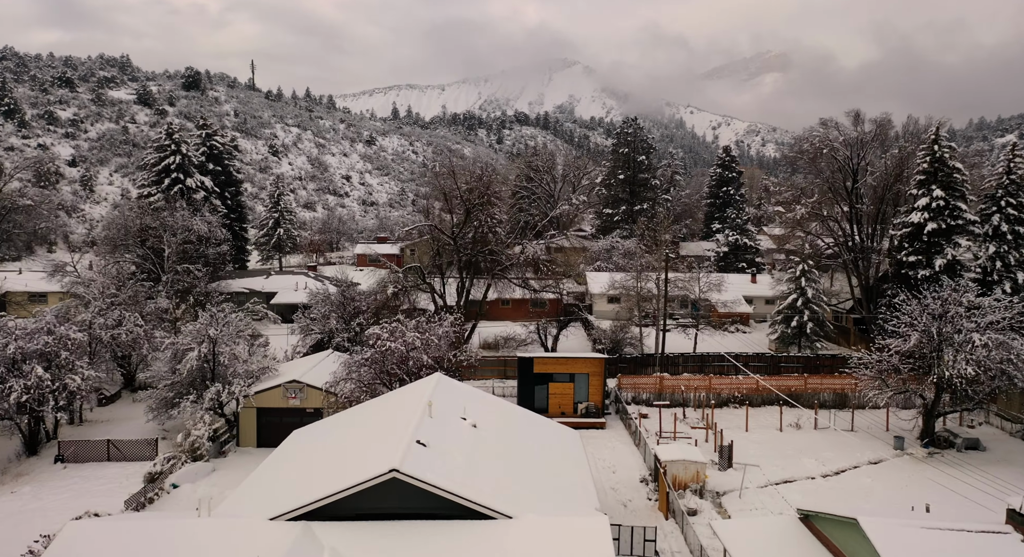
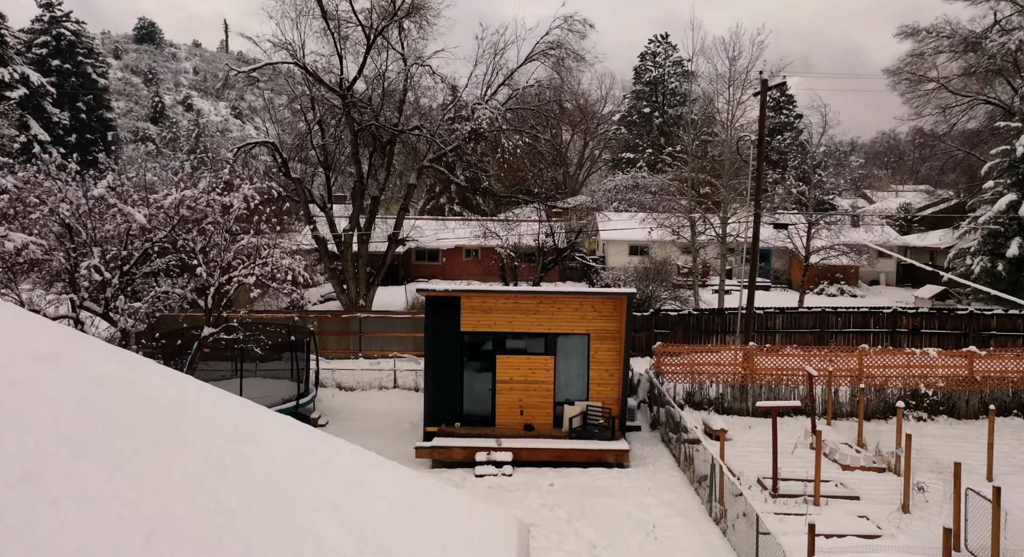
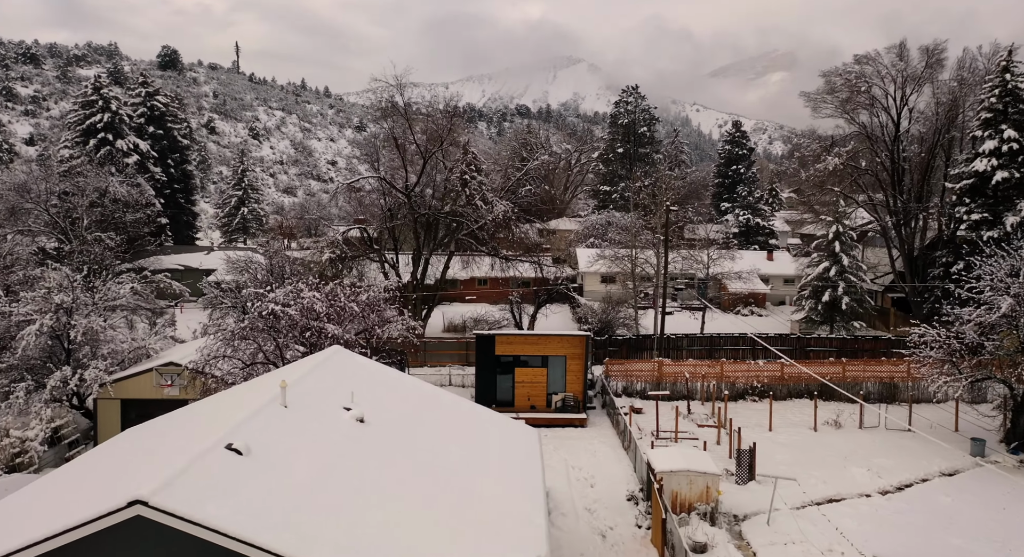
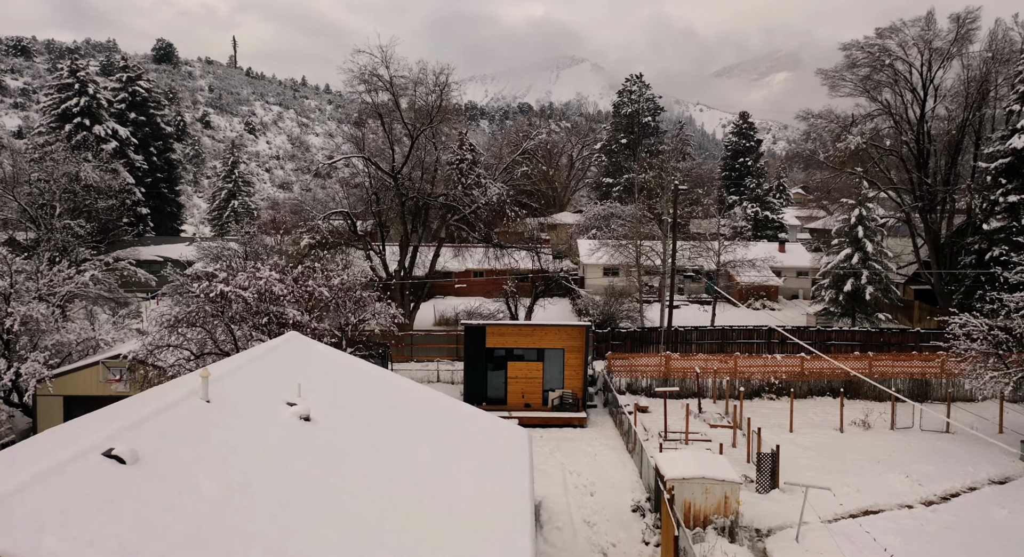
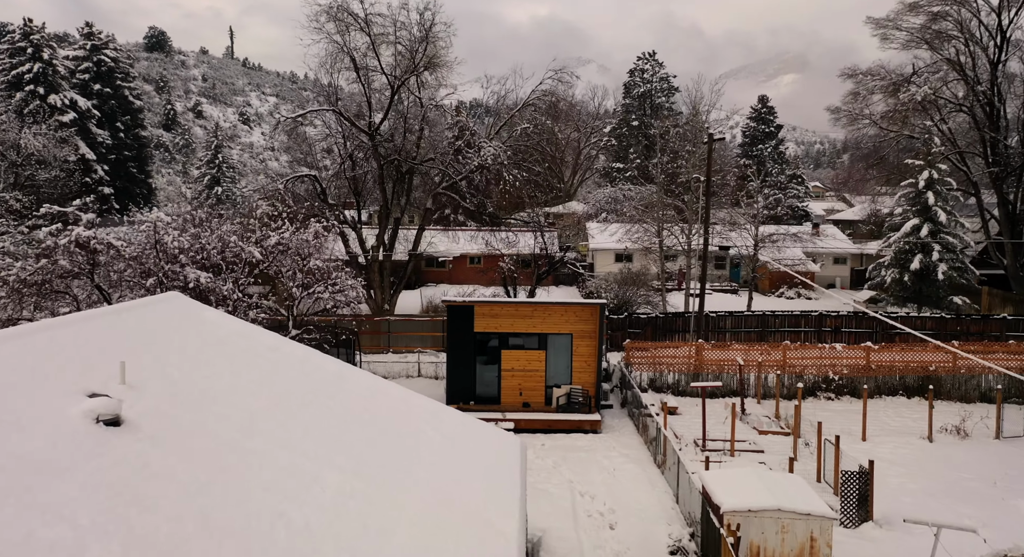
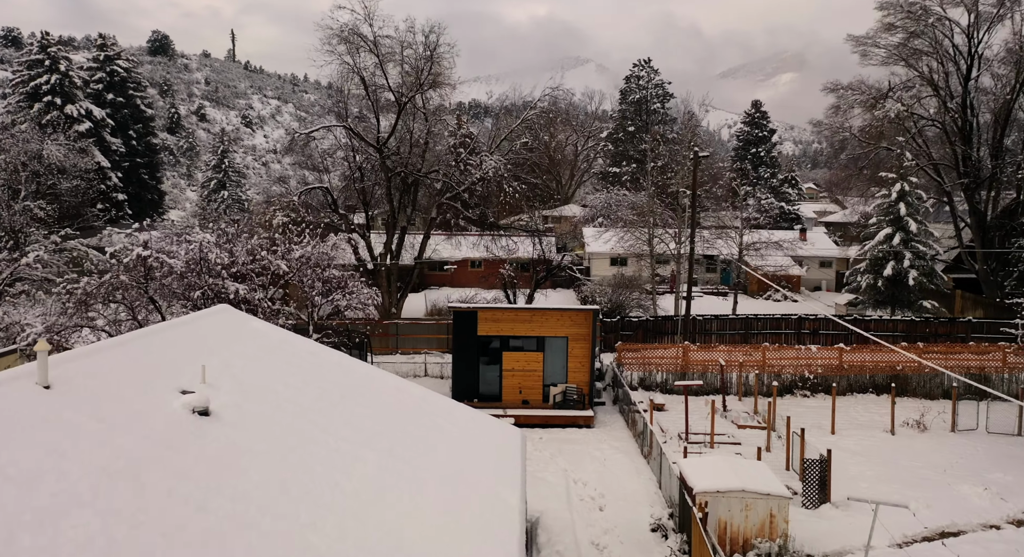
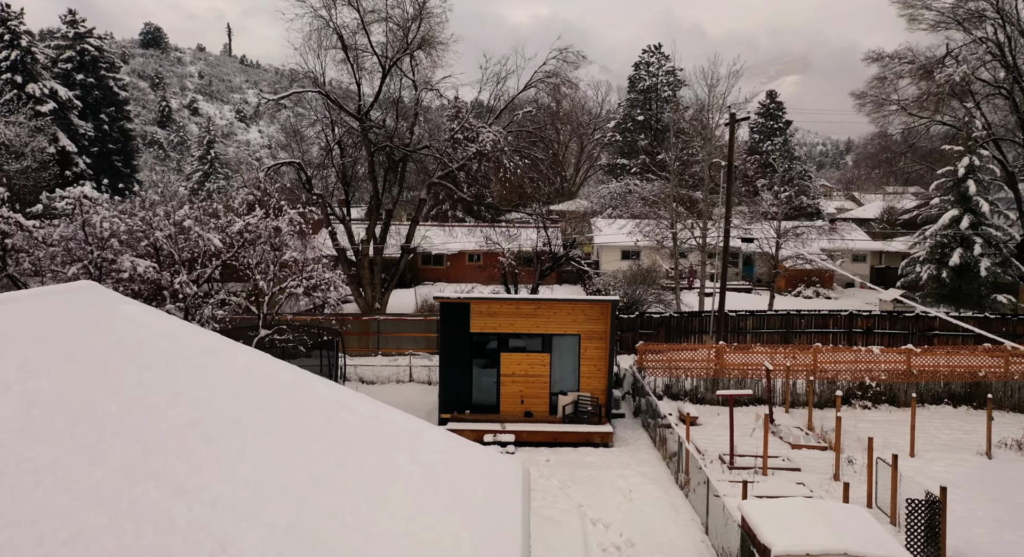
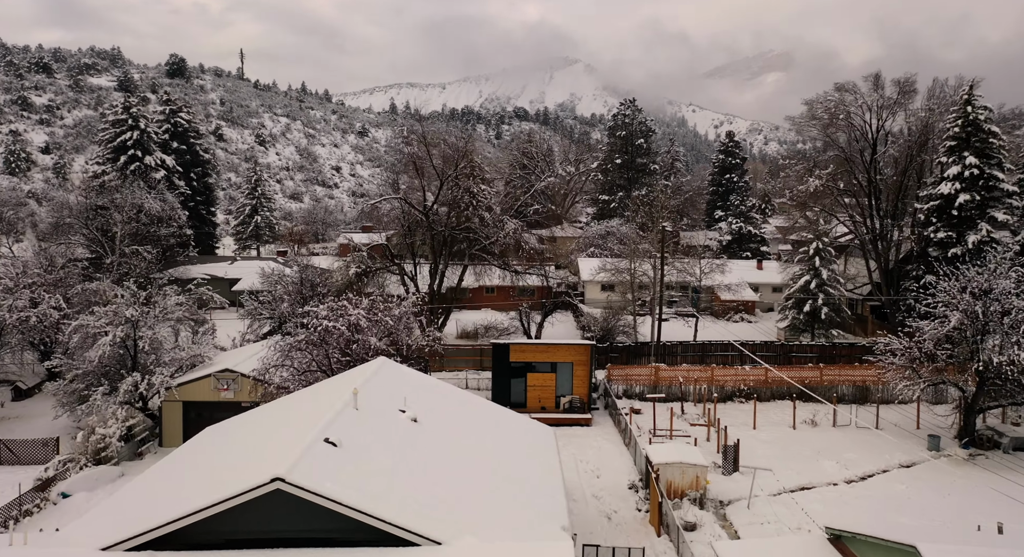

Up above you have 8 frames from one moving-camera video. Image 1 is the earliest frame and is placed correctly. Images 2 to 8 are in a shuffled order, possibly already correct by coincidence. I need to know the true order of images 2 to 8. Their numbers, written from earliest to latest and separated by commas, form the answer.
8, 3, 4, 6, 5, 7, 2
